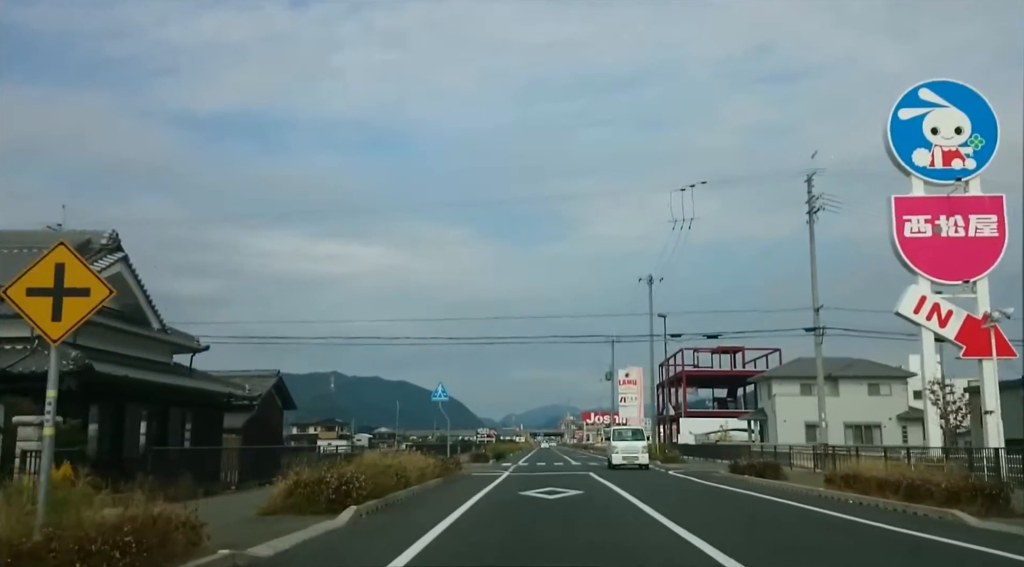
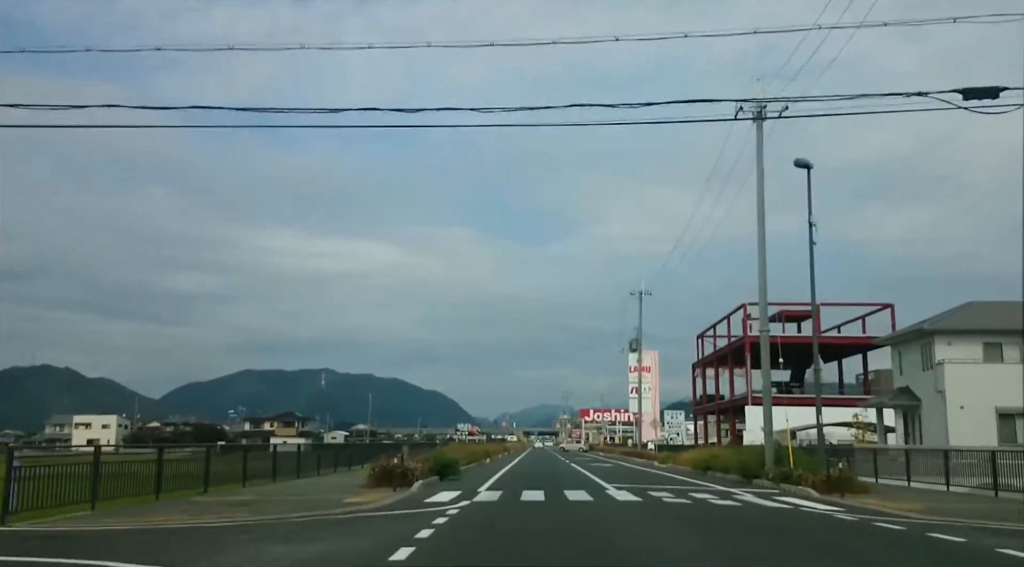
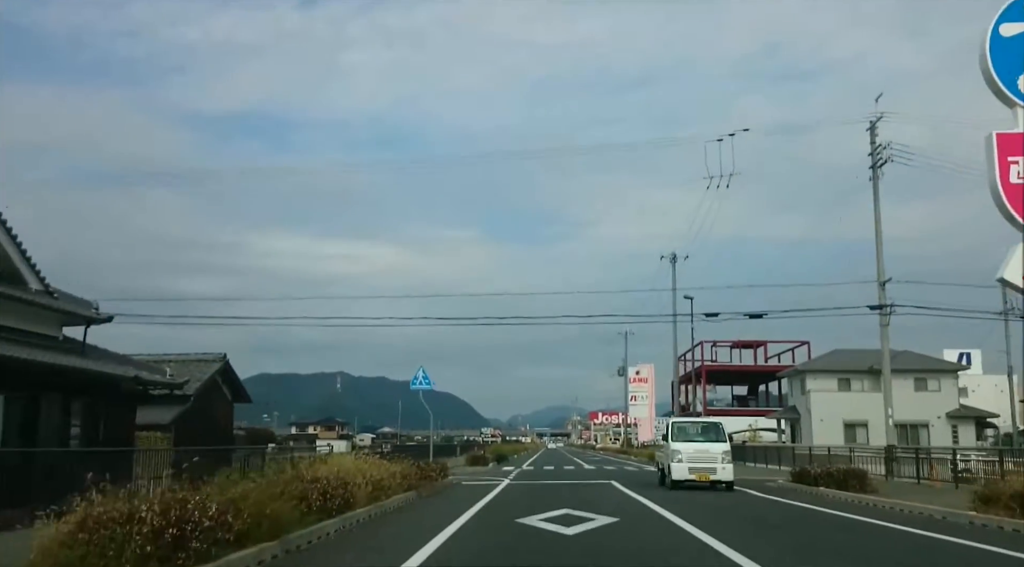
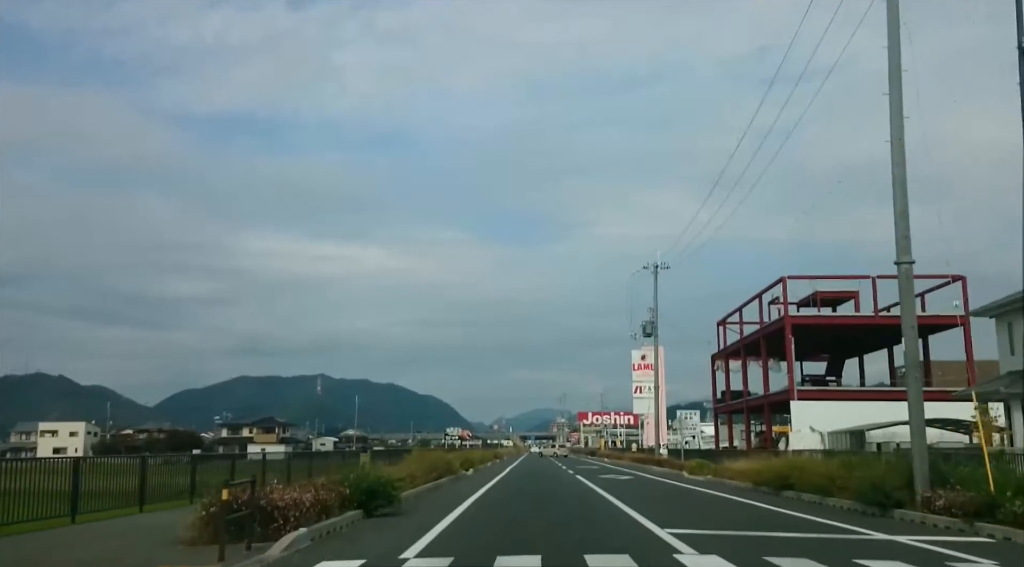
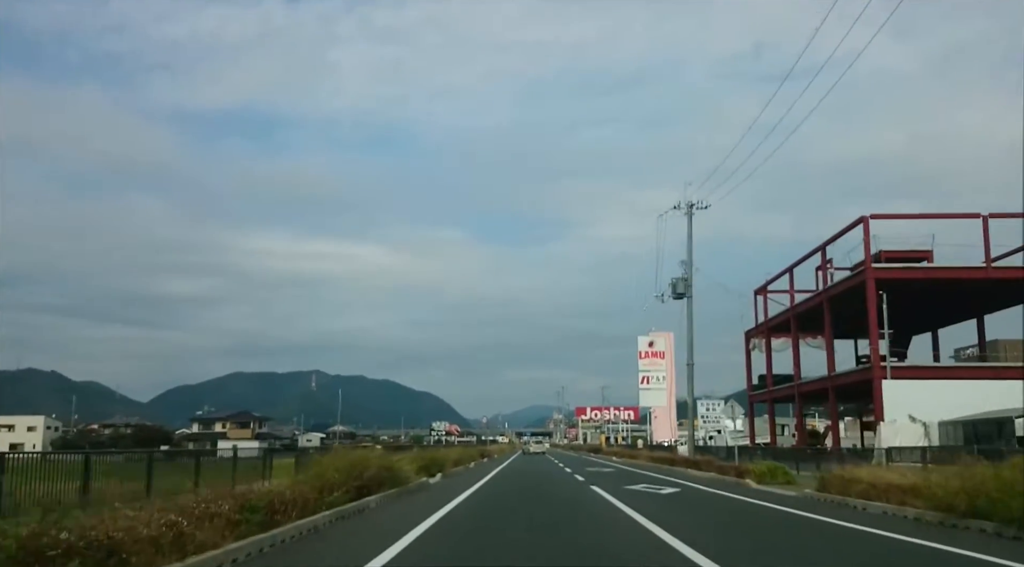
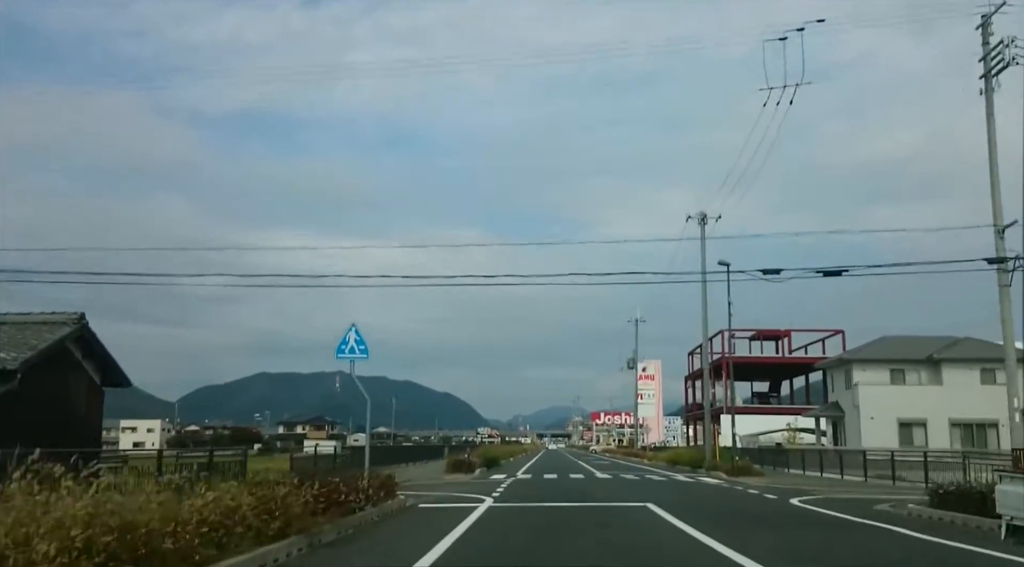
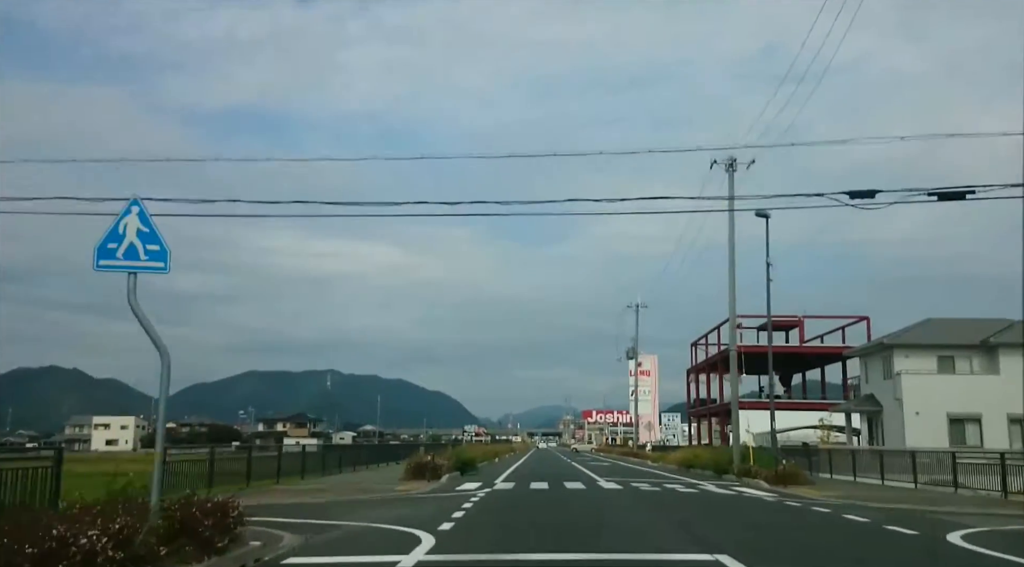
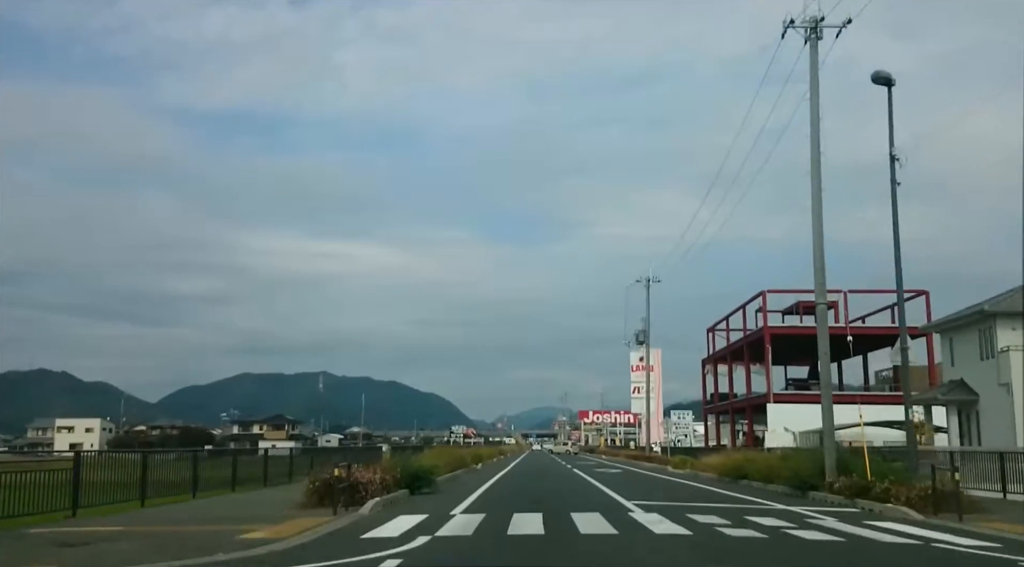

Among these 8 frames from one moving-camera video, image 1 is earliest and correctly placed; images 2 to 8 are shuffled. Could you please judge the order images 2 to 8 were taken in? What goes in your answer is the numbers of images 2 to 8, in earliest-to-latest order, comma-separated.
3, 6, 7, 2, 8, 4, 5
